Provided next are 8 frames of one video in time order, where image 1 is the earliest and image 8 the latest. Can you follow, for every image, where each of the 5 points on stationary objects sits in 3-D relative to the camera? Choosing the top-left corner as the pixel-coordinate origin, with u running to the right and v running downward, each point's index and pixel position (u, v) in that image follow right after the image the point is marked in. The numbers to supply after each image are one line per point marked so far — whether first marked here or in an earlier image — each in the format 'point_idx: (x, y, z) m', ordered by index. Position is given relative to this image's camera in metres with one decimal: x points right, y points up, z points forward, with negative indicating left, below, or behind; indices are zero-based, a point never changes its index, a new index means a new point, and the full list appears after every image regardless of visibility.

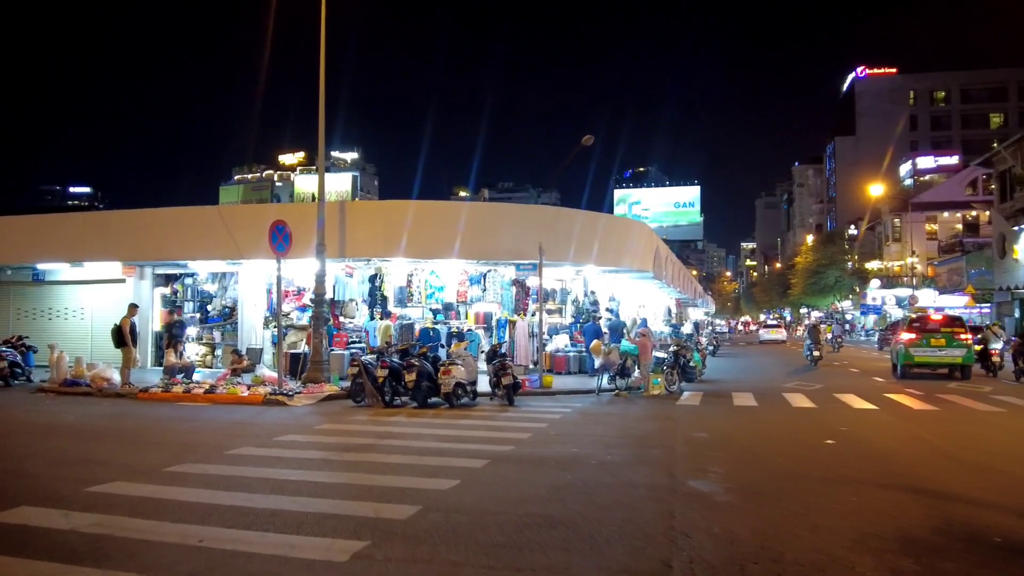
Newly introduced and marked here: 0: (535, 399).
0: (+0.4, -2.1, +15.9) m
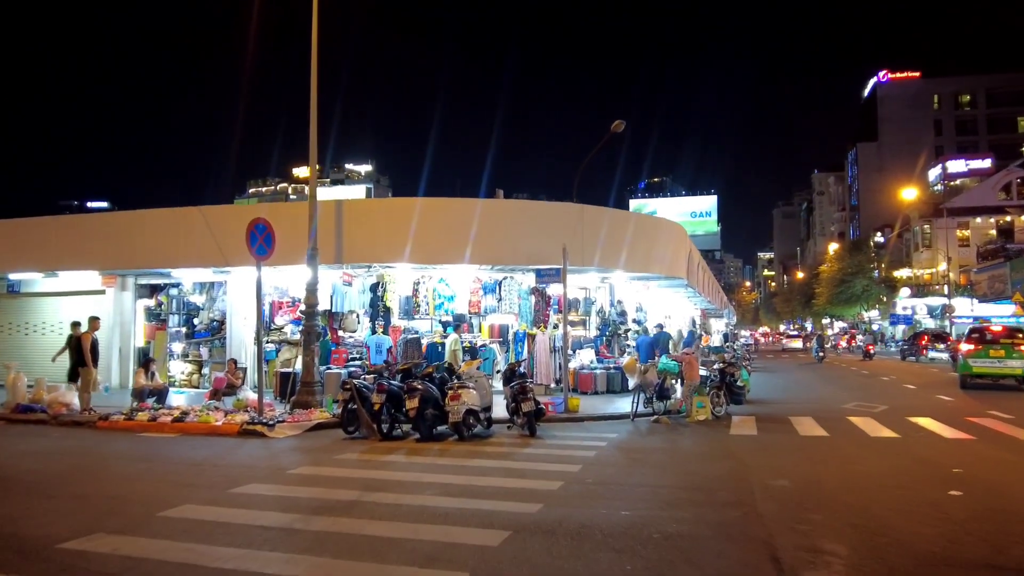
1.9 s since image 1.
0: (+0.8, -2.3, +13.4) m
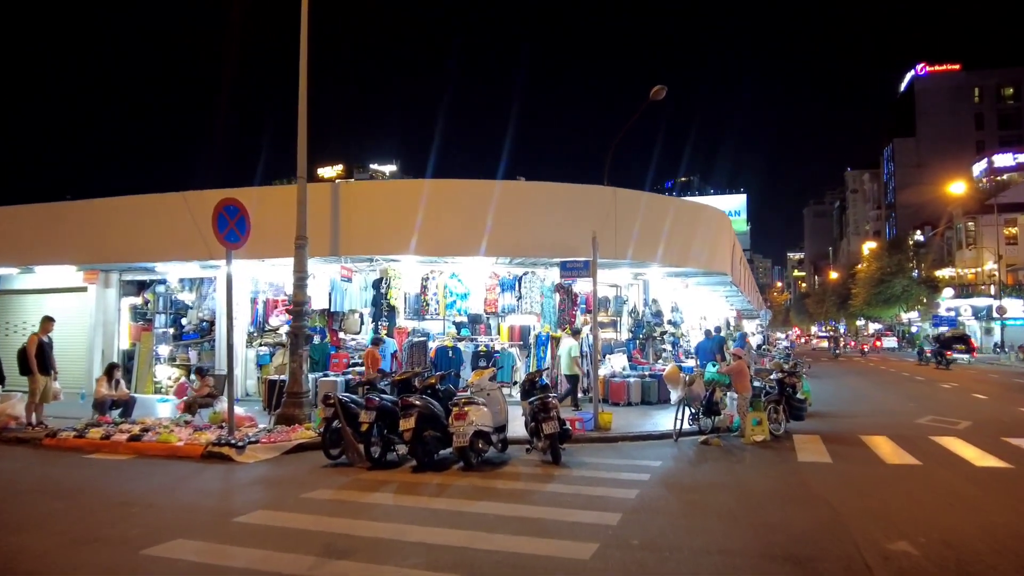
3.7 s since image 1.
0: (+1.1, -2.2, +11.1) m
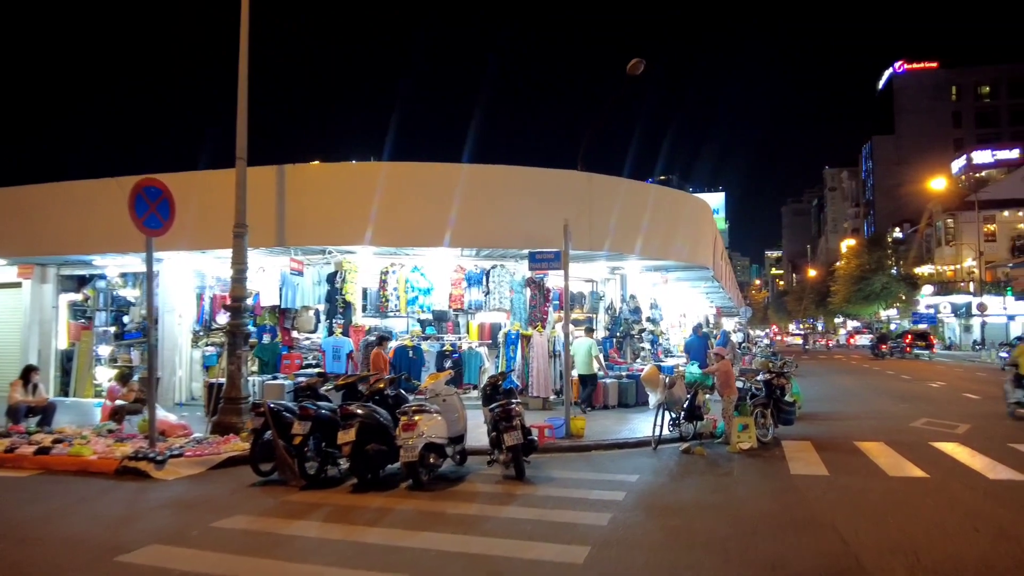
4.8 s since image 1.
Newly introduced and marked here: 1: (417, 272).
0: (+0.6, -2.1, +9.9) m
1: (-1.8, +0.3, +15.5) m
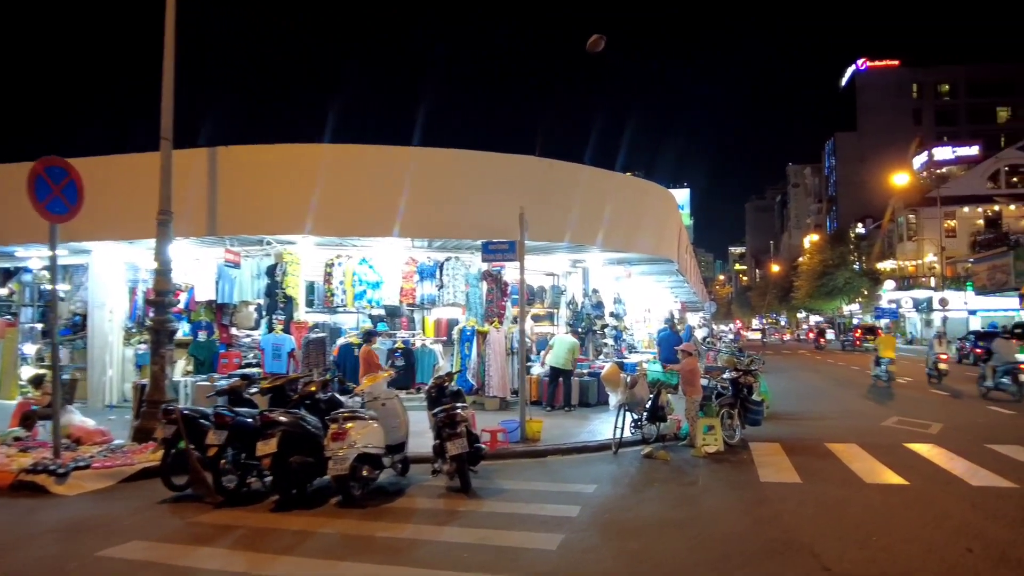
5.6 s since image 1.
0: (0.0, -2.0, +9.0) m
1: (-2.6, +0.4, +14.5) m
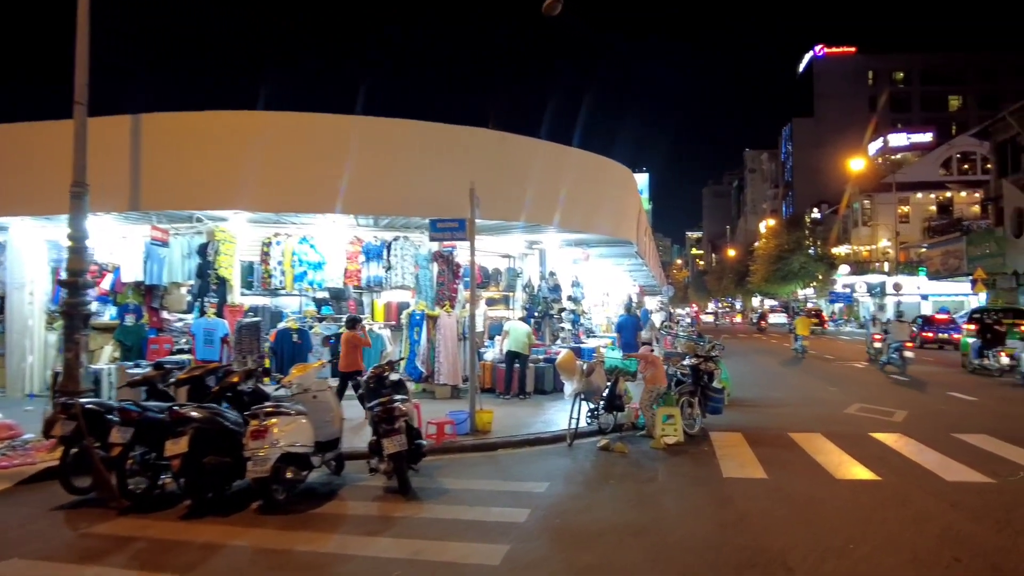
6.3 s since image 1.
0: (-0.5, -1.8, +8.3) m
1: (-3.4, +0.7, +13.6) m
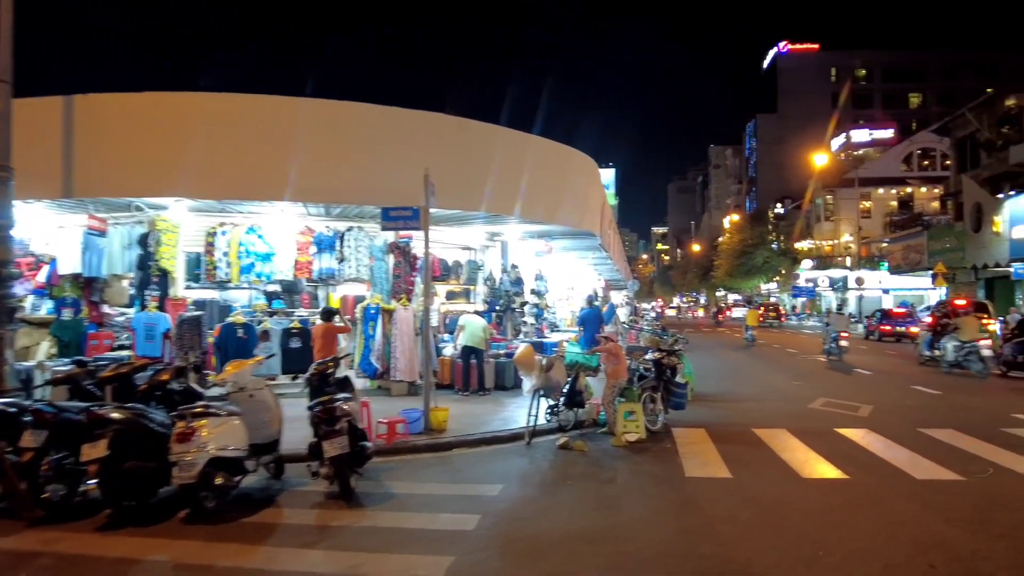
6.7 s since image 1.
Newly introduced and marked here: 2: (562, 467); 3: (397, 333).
0: (-1.0, -1.7, +7.8) m
1: (-4.0, +0.8, +13.0) m
2: (+0.5, -1.8, +8.4) m
3: (-1.8, -0.7, +12.9) m
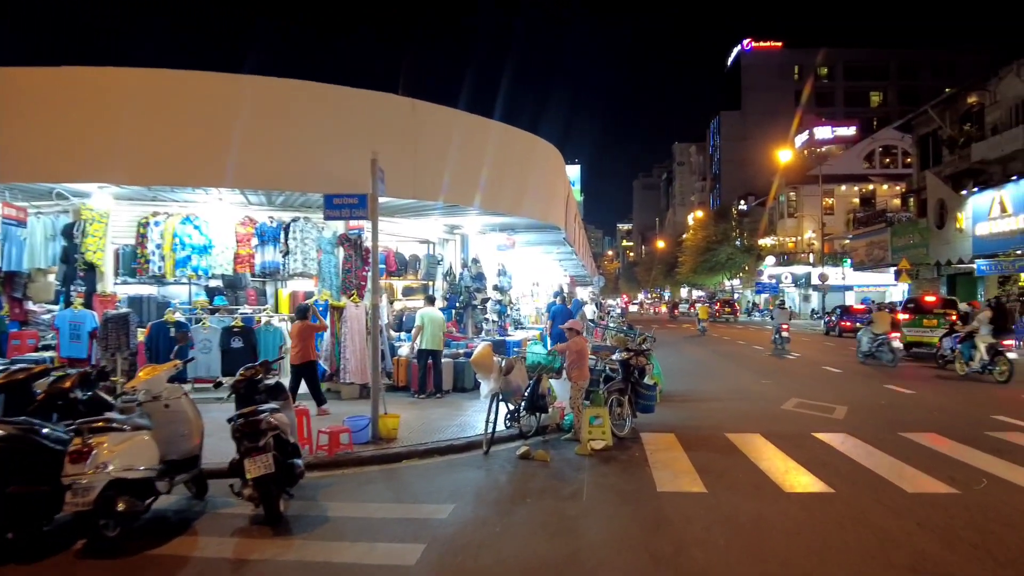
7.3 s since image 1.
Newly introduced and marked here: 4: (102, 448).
0: (-1.4, -1.7, +7.0) m
1: (-4.6, +0.9, +12.0) m
2: (+0.1, -1.8, +7.6) m
3: (-2.4, -0.6, +12.0) m
4: (-2.6, -1.0, +5.4) m
